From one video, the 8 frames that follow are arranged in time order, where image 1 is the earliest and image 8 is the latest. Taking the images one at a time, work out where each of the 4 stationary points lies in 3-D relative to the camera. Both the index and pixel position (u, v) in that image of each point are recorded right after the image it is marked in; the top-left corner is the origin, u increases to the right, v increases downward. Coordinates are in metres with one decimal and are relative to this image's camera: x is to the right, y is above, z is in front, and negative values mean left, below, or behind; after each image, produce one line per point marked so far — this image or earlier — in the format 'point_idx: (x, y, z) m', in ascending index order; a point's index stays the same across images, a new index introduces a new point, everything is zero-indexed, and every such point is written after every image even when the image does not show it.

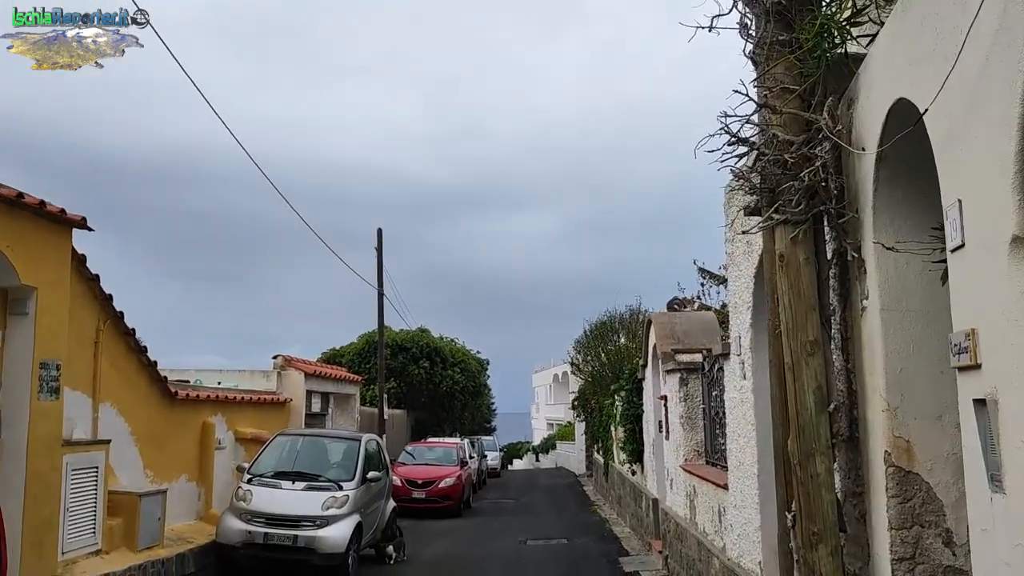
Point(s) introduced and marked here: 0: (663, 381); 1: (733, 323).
0: (+1.8, -1.1, +10.6) m
1: (+1.7, -0.2, +6.7) m
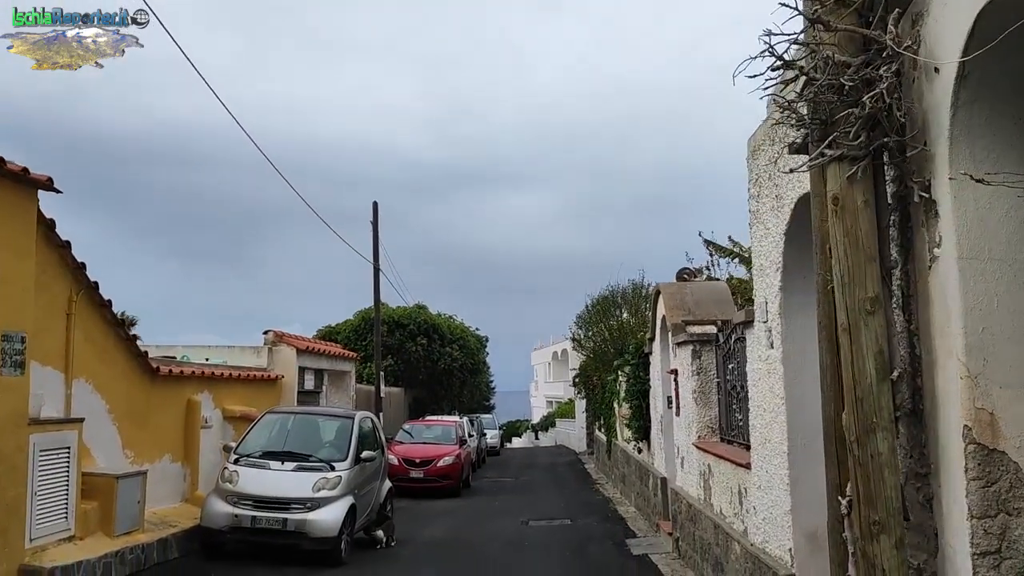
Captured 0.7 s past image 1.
0: (+1.8, -0.7, +10.0) m
1: (+1.7, 0.0, +6.1) m
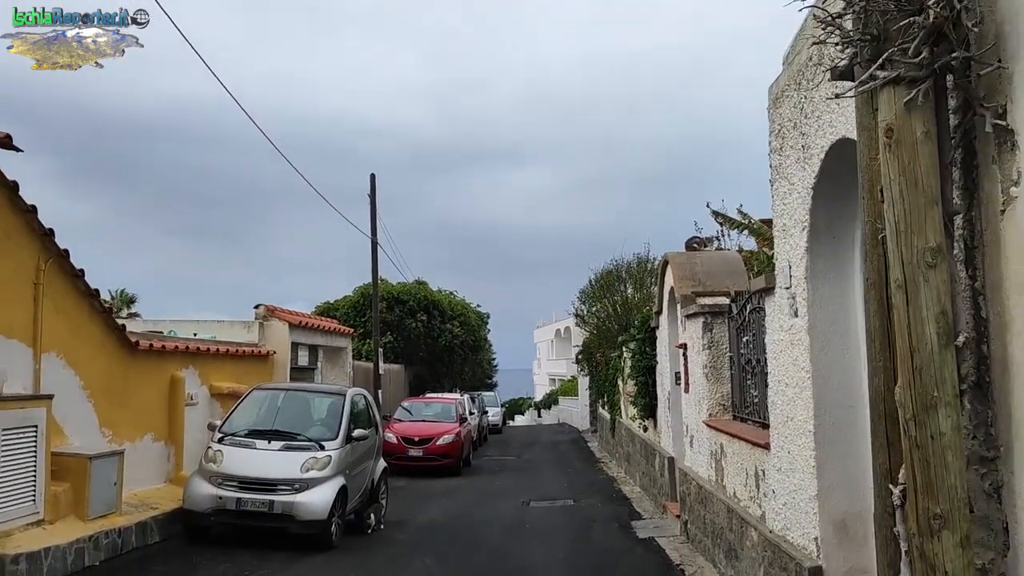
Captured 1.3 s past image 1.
0: (+1.8, -0.4, +9.5) m
1: (+1.7, +0.2, +5.6) m
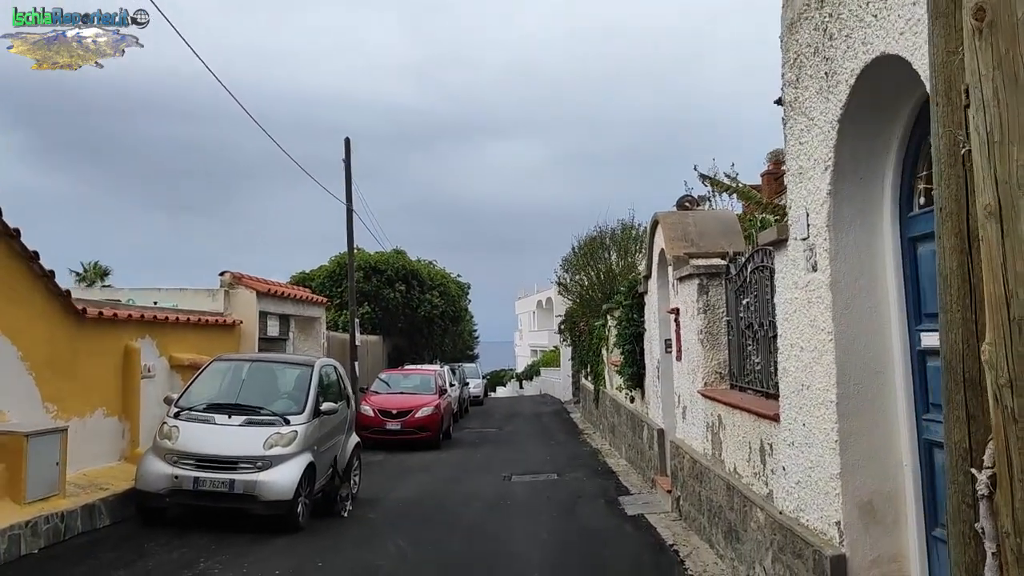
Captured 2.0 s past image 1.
0: (+1.6, 0.0, +8.8) m
1: (+1.5, +0.5, +4.9) m
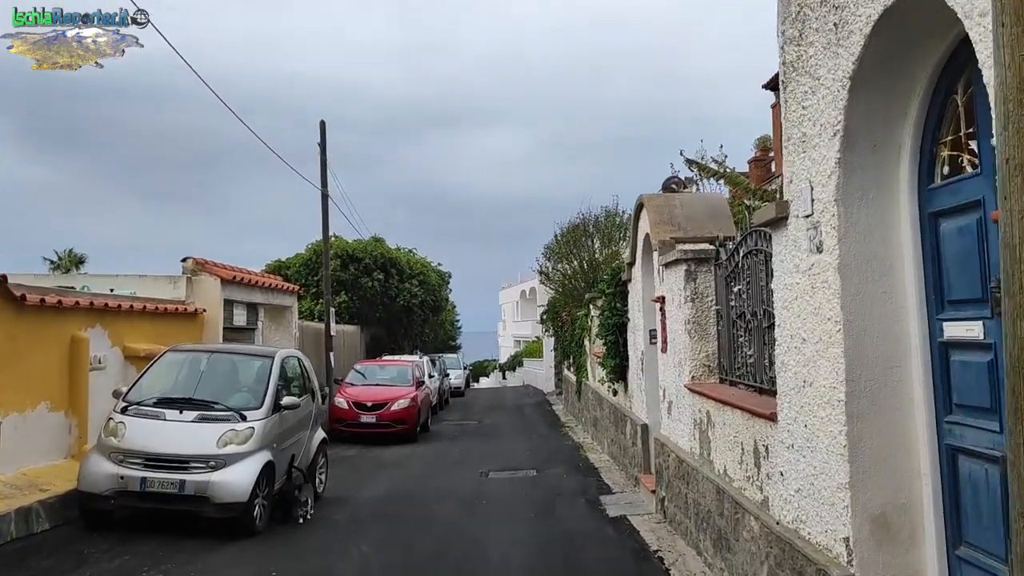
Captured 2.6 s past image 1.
0: (+1.4, +0.1, +8.3) m
1: (+1.4, +0.6, +4.3) m
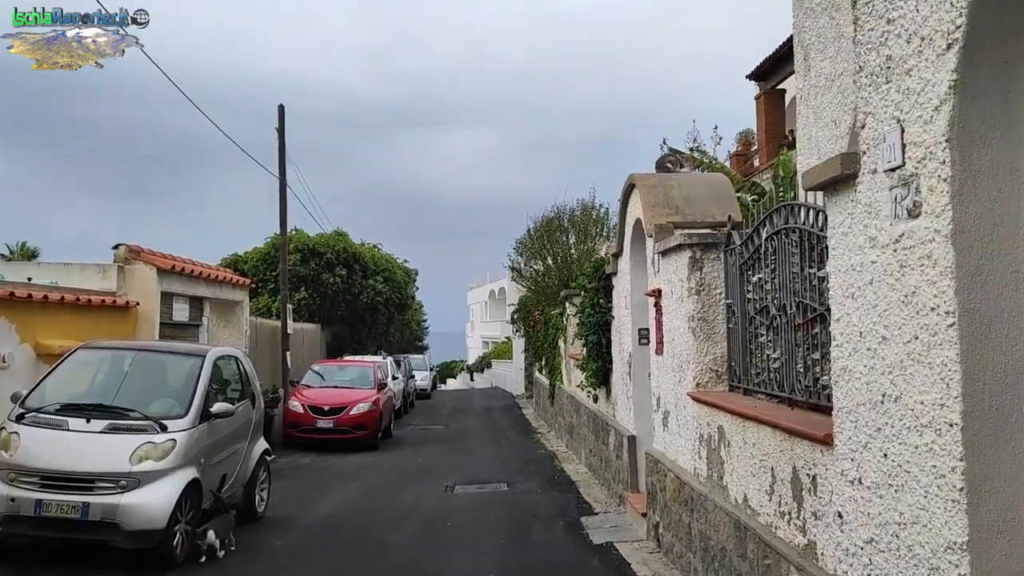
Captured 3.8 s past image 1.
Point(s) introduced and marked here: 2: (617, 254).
0: (+1.1, +0.2, +7.1) m
1: (+1.3, +0.7, +3.2) m
2: (+1.1, +0.3, +9.0) m
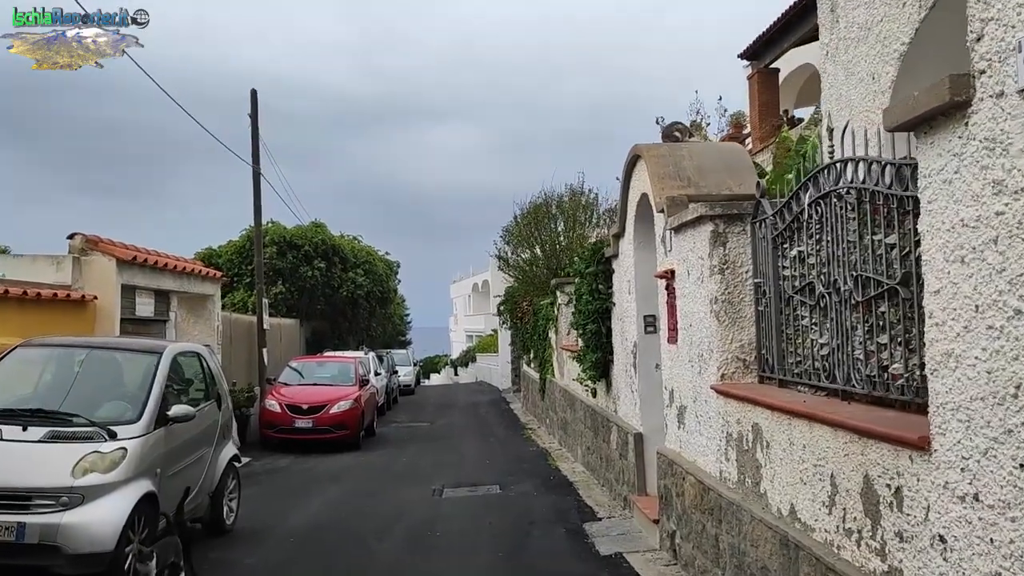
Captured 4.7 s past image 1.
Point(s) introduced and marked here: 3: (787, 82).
0: (+1.1, +0.3, +6.4) m
1: (+1.3, +0.8, +2.4) m
2: (+1.0, +0.5, +8.2) m
3: (+6.1, +4.6, +20.0) m
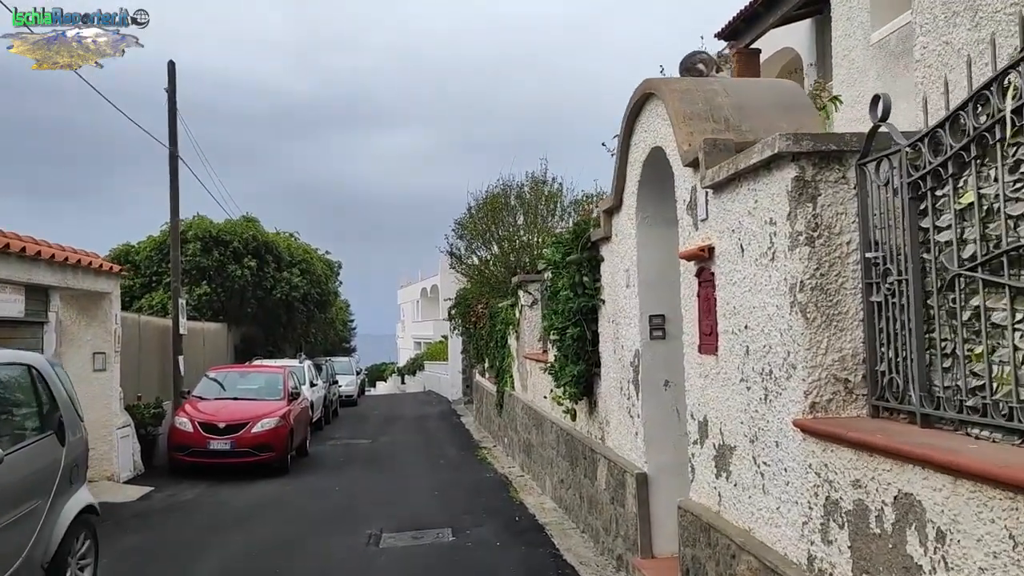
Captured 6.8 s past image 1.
0: (+0.9, +0.4, +4.4) m
1: (+1.4, +0.9, +0.5) m
2: (+0.7, +0.6, +6.3) m
3: (+5.2, +4.5, +18.3) m
